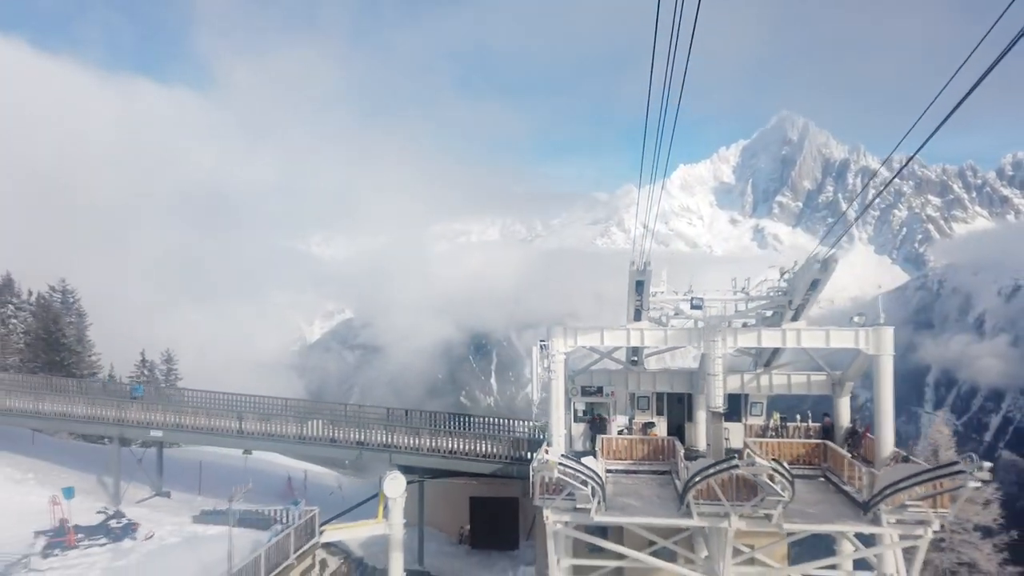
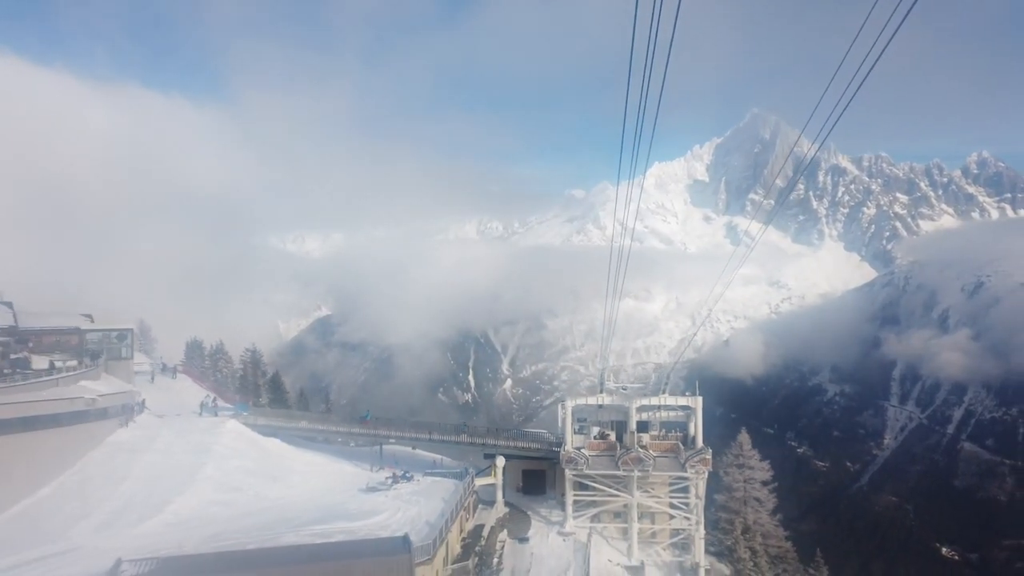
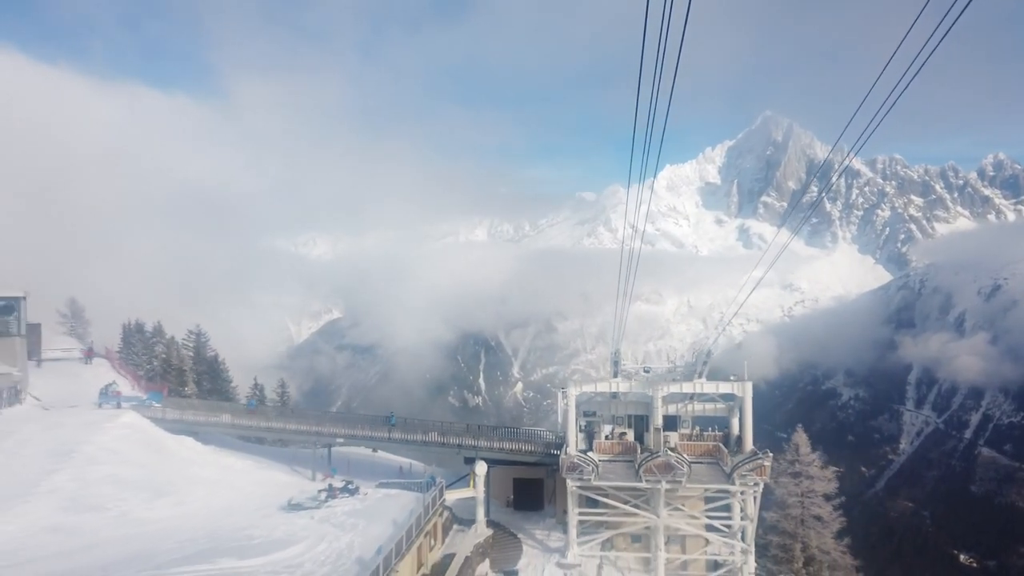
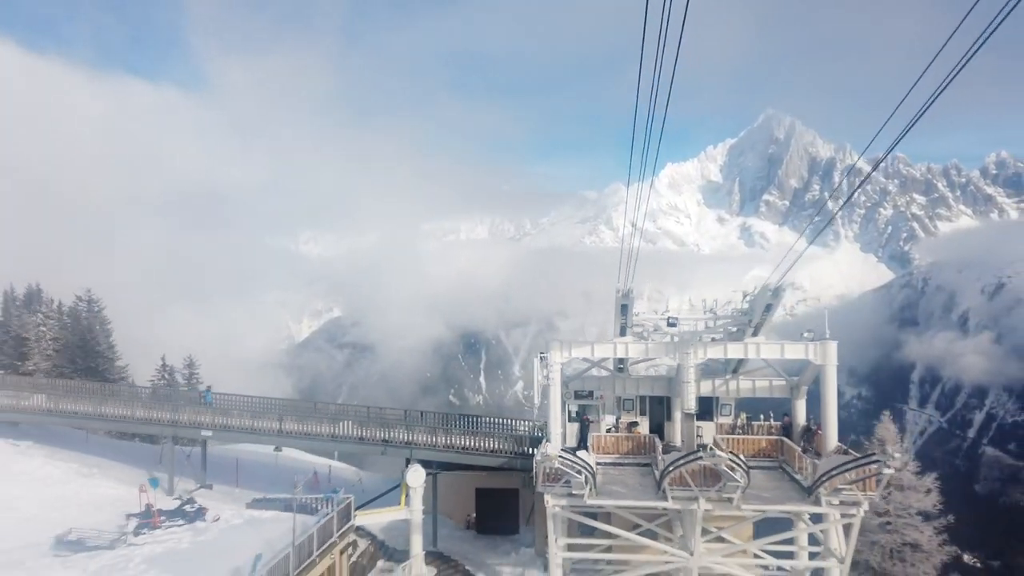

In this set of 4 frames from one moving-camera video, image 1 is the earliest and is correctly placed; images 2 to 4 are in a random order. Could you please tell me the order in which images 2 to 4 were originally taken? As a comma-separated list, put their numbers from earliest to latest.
4, 3, 2
